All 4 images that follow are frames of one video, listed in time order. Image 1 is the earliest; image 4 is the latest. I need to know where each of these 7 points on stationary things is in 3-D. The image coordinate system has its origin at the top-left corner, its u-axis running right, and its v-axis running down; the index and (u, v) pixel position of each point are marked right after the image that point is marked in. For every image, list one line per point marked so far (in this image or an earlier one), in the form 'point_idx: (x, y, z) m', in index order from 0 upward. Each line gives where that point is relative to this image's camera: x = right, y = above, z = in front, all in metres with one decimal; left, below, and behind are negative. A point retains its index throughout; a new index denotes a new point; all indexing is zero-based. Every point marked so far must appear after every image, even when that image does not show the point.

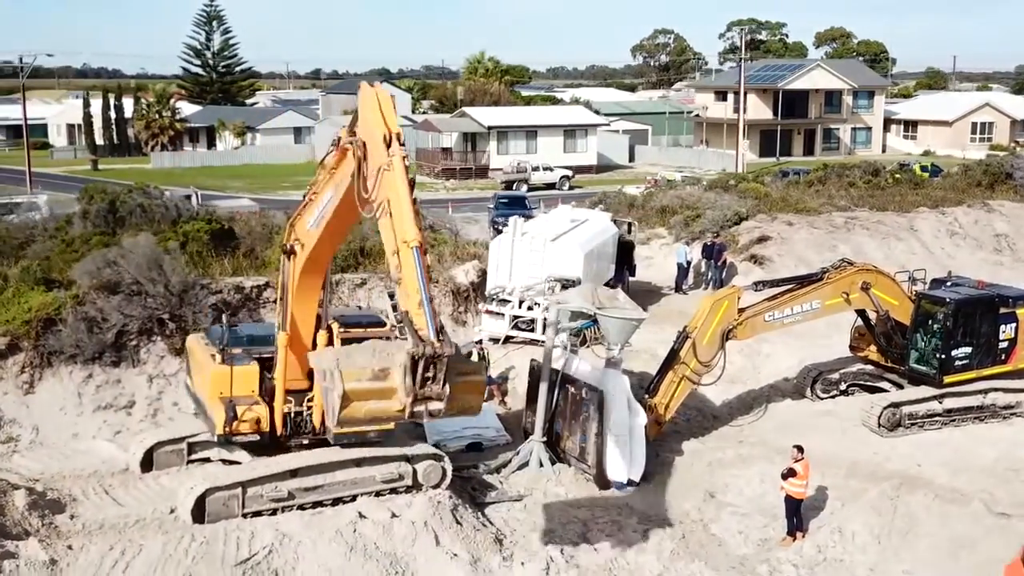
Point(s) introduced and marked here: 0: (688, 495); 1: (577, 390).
0: (+2.1, -2.4, +12.0) m
1: (+0.8, -1.2, +12.1) m
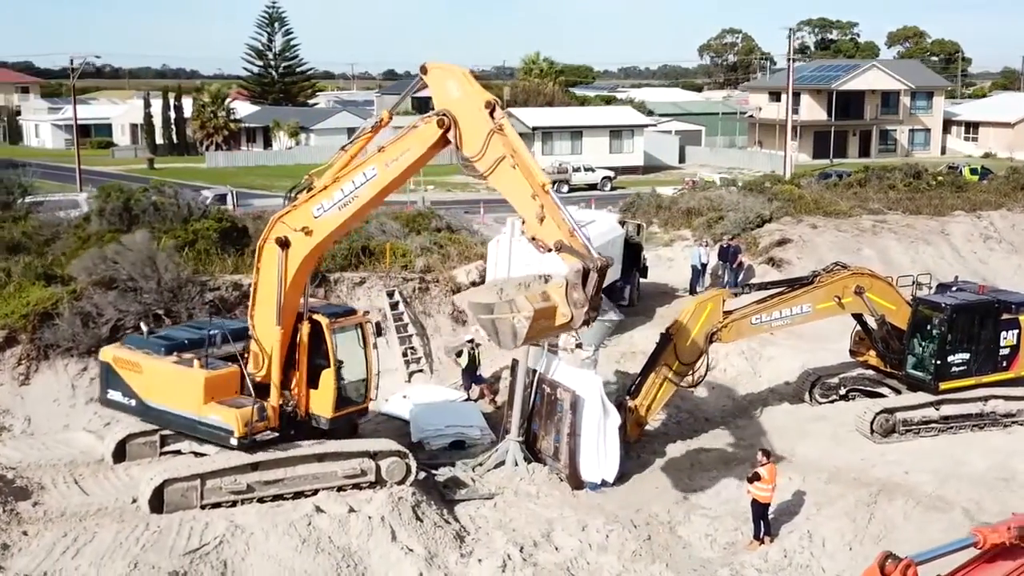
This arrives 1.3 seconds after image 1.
0: (+1.8, -2.4, +12.0) m
1: (+0.5, -1.2, +12.2) m
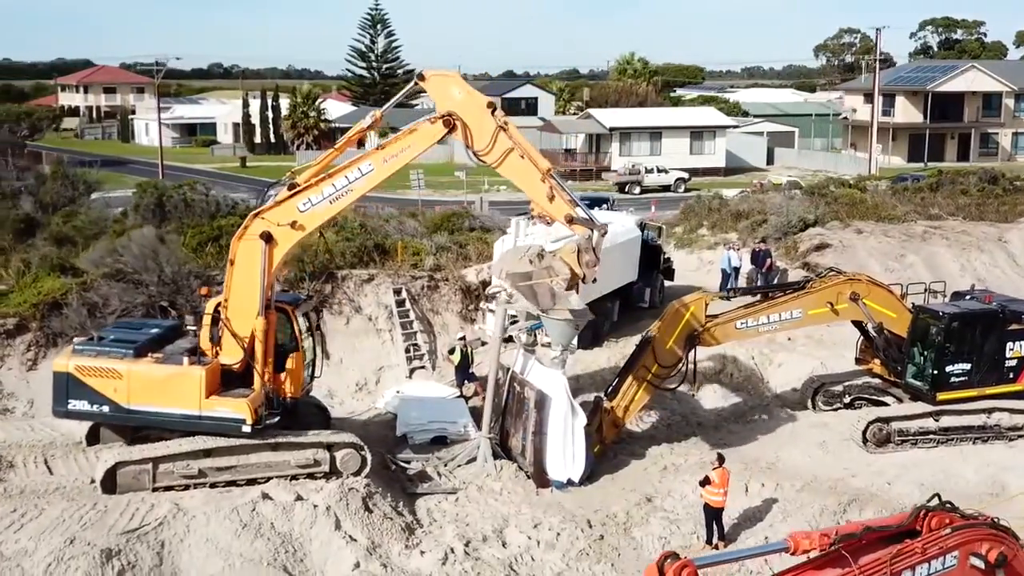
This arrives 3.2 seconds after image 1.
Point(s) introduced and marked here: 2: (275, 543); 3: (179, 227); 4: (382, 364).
0: (+1.3, -2.5, +12.0) m
1: (+0.1, -1.2, +12.3) m
2: (-2.2, -2.4, +9.7) m
3: (-6.1, +1.1, +18.6) m
4: (-2.1, -1.2, +16.3) m
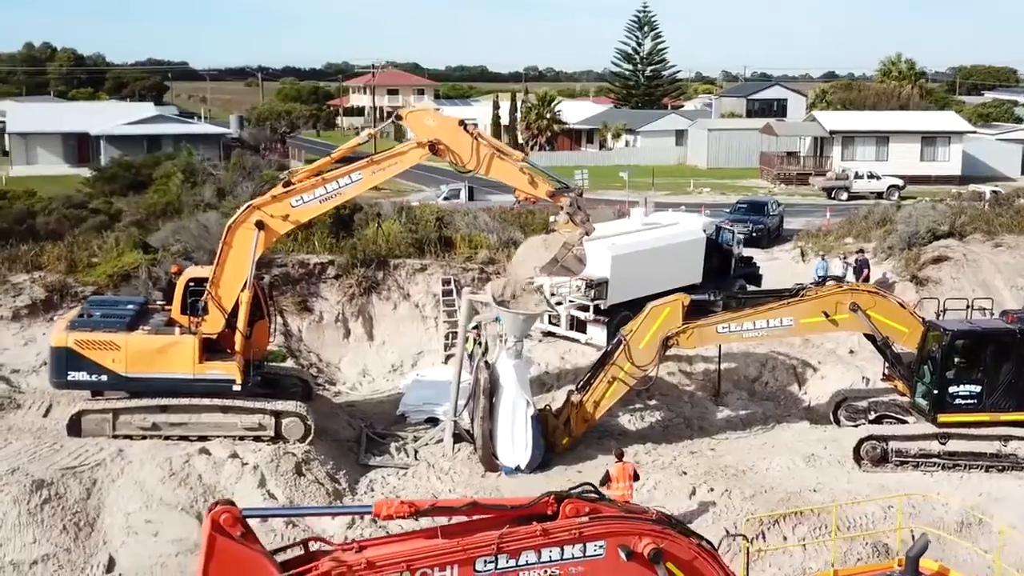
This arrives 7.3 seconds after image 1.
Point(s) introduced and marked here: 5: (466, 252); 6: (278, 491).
0: (+0.6, -2.4, +12.3) m
1: (-0.4, -1.1, +12.9) m
2: (-3.4, -2.2, +11.0) m
3: (-4.8, +1.5, +20.5) m
4: (-1.6, -1.0, +17.3) m
5: (-0.8, +0.7, +18.9) m
6: (-2.6, -2.2, +11.3) m
